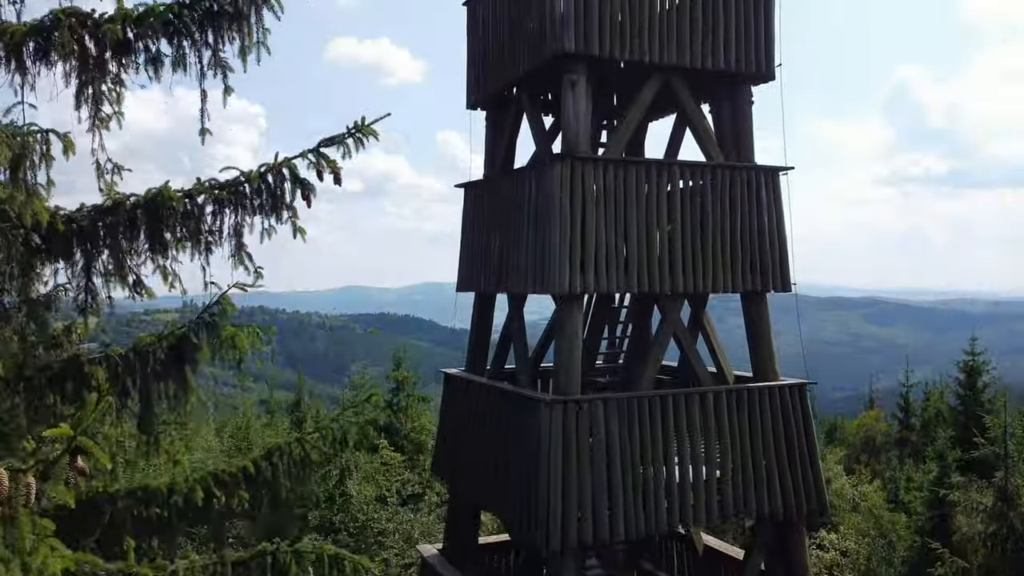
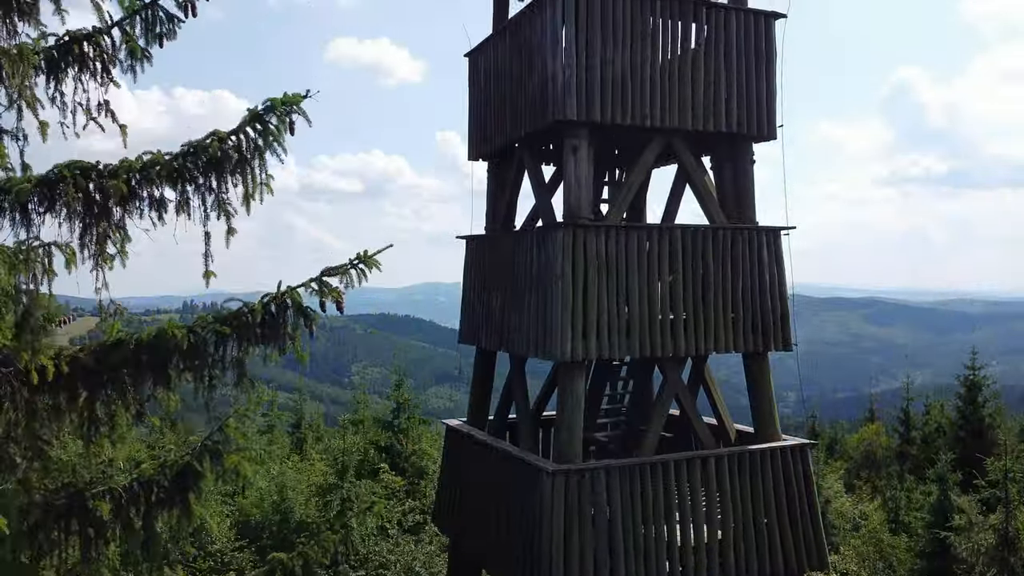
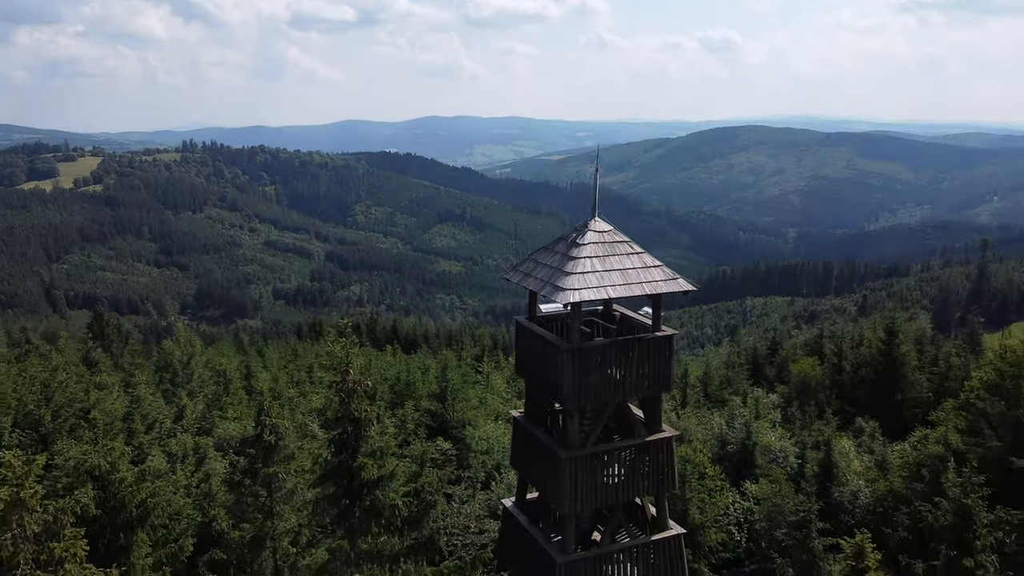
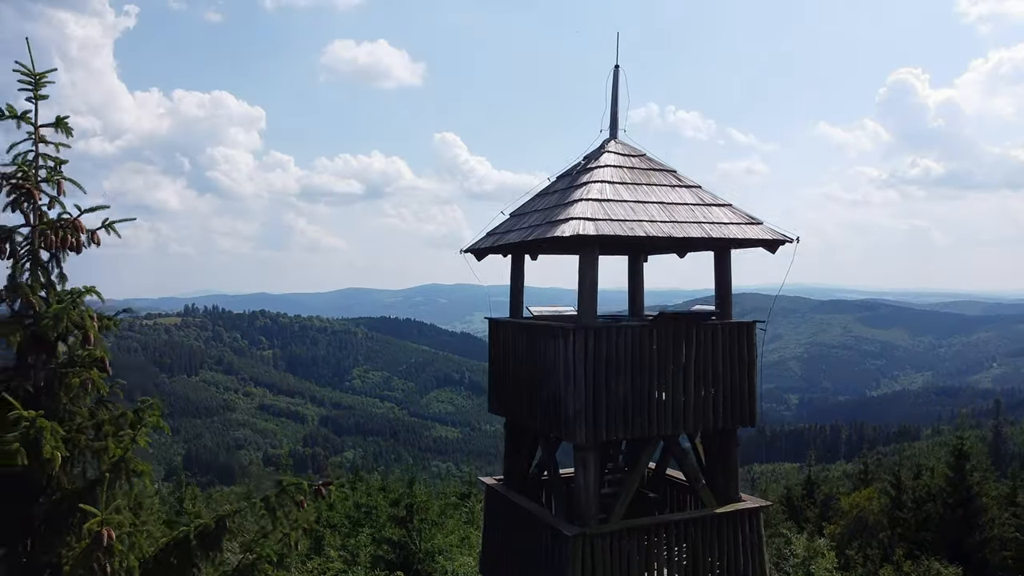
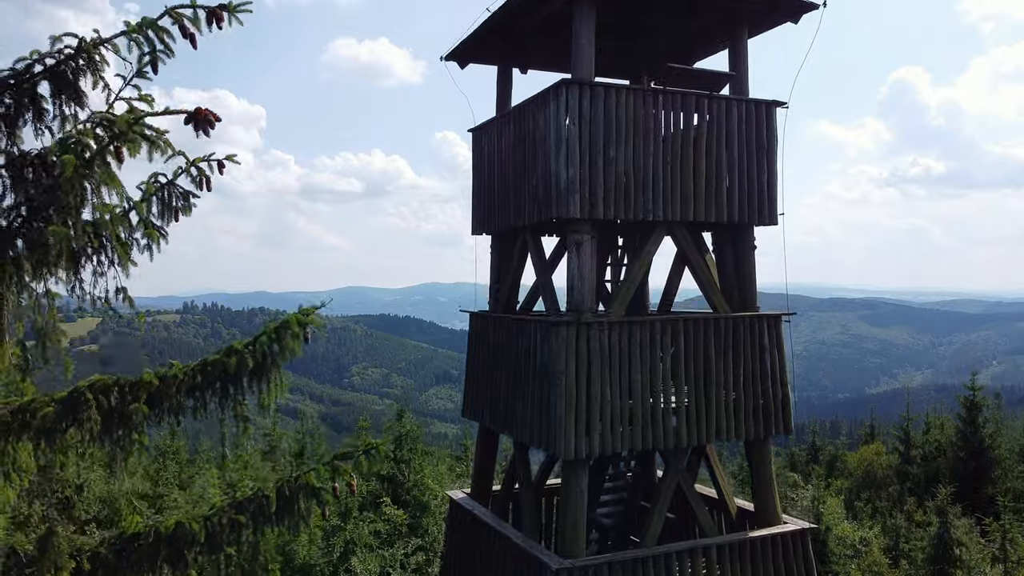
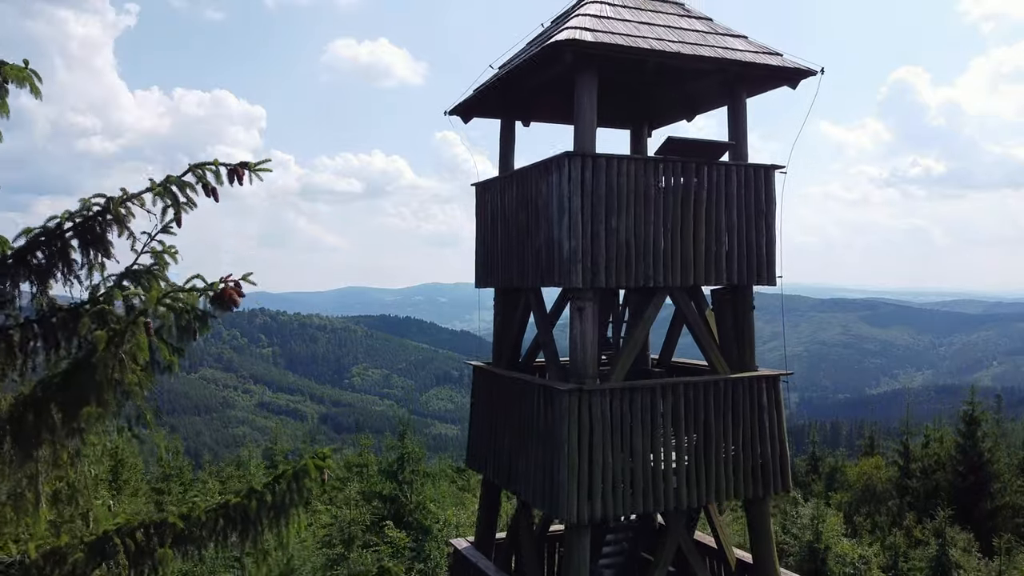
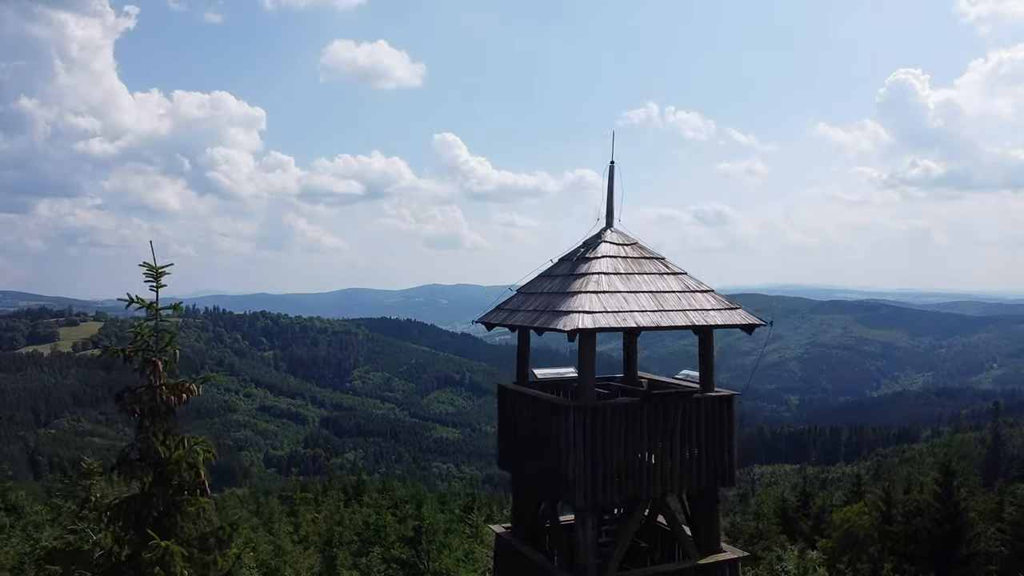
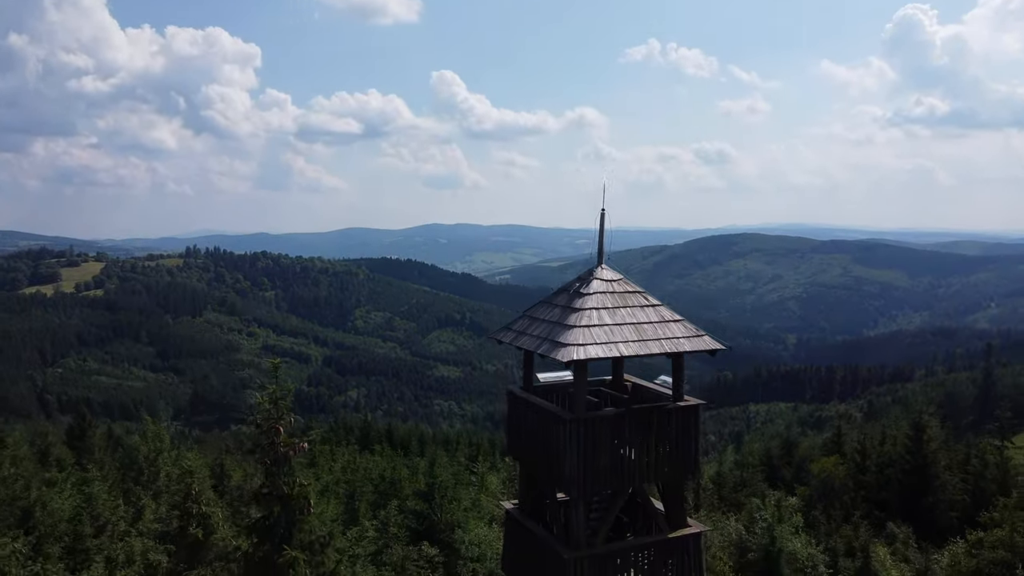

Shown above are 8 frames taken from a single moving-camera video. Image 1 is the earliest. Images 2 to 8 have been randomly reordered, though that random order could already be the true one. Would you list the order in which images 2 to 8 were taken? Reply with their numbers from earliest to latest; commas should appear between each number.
2, 5, 6, 4, 7, 8, 3
